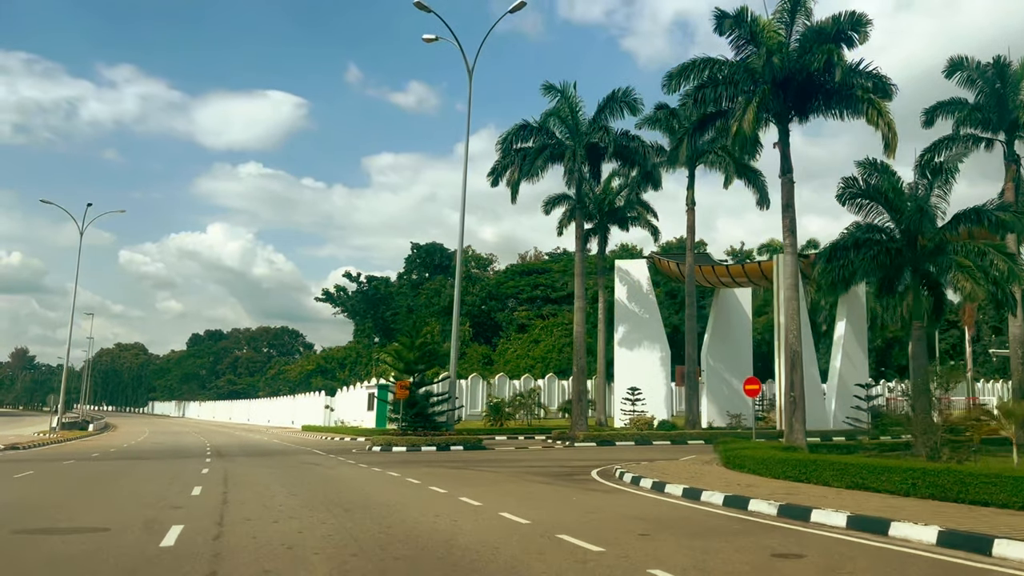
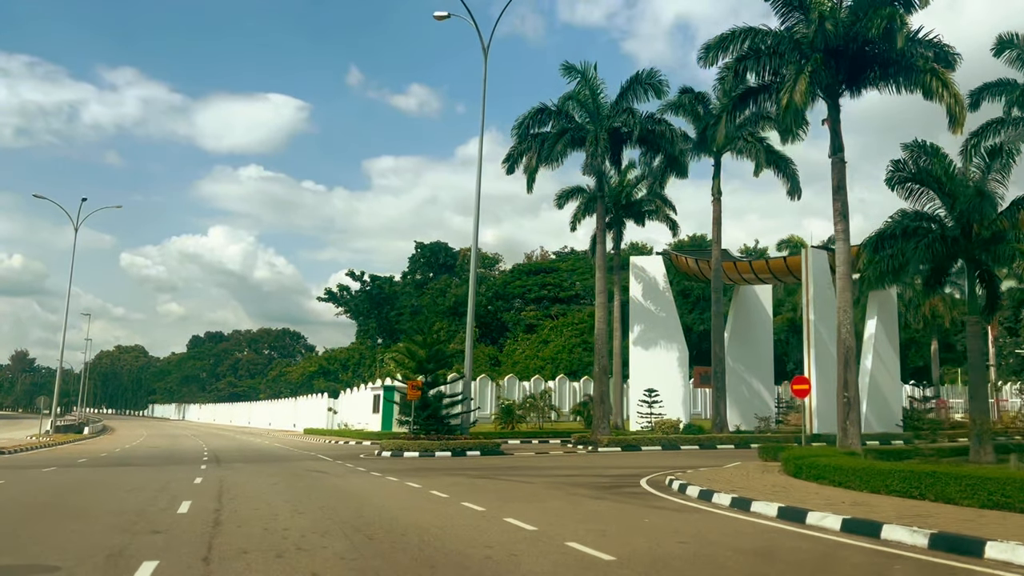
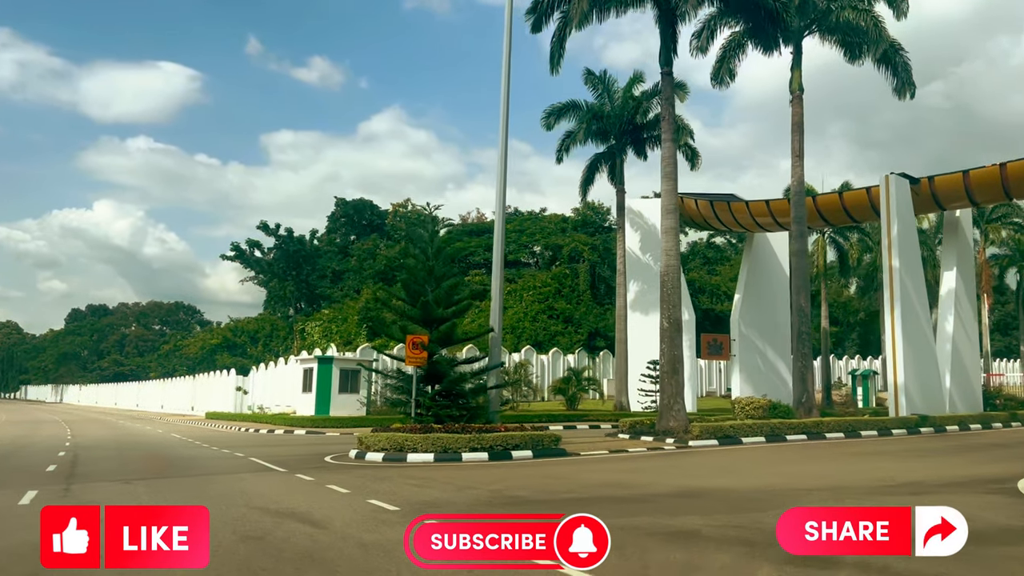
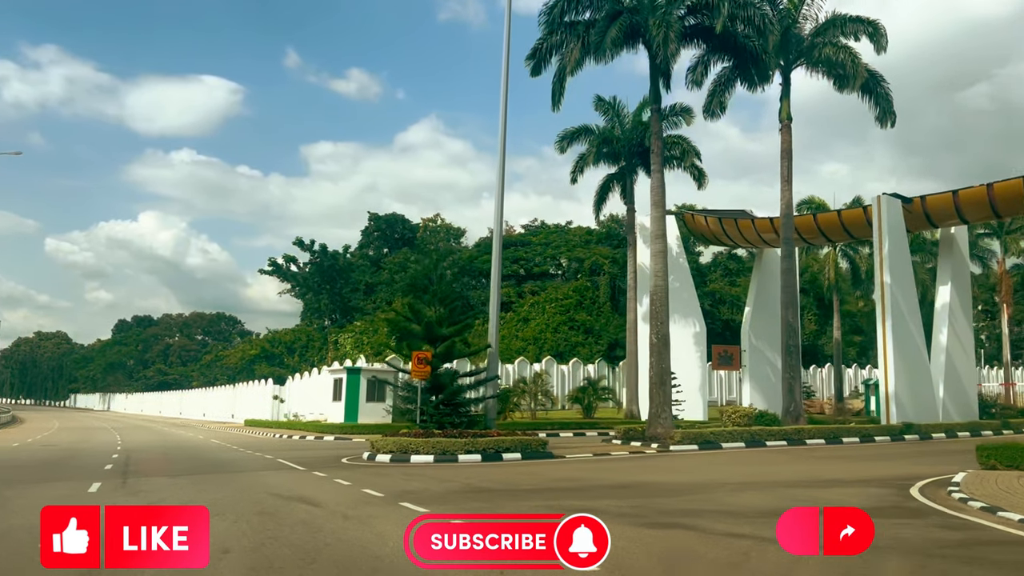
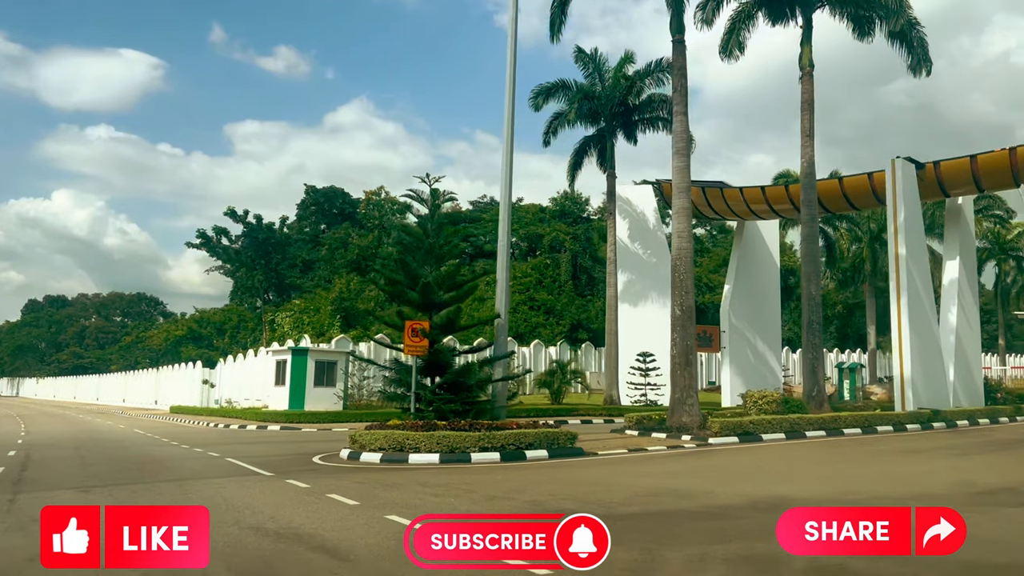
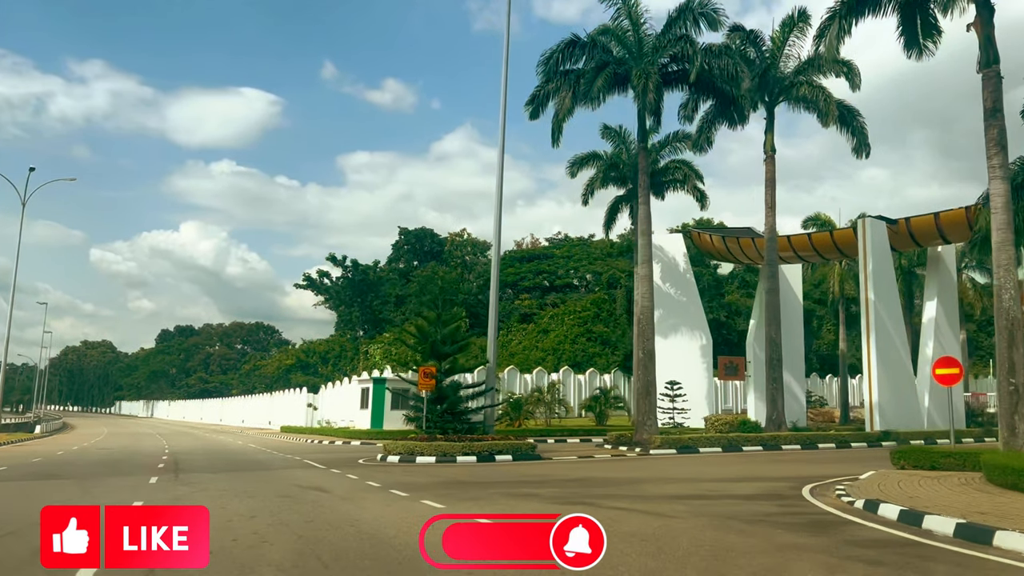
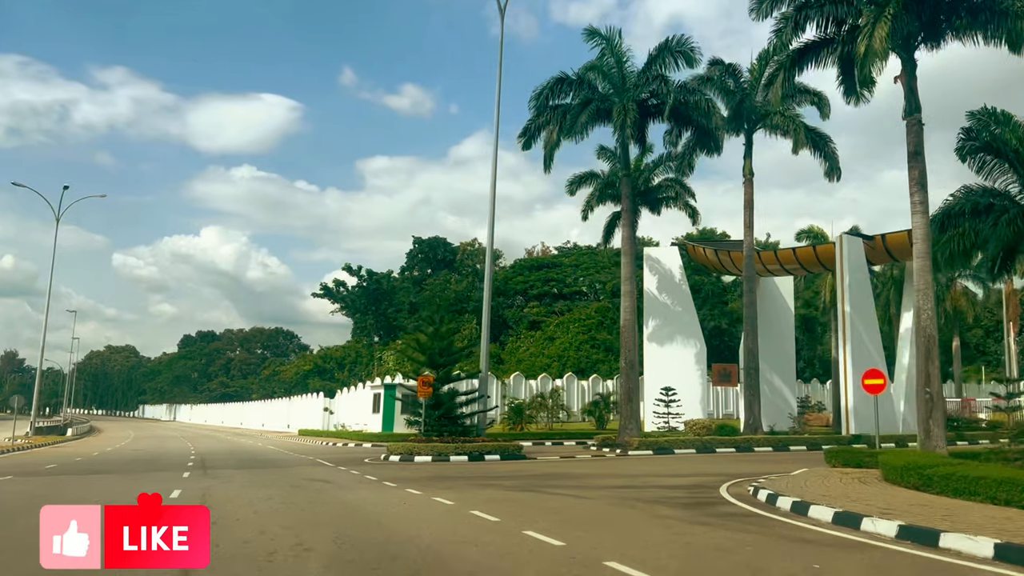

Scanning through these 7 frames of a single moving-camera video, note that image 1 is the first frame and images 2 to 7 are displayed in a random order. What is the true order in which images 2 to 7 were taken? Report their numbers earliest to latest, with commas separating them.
2, 7, 6, 4, 3, 5
